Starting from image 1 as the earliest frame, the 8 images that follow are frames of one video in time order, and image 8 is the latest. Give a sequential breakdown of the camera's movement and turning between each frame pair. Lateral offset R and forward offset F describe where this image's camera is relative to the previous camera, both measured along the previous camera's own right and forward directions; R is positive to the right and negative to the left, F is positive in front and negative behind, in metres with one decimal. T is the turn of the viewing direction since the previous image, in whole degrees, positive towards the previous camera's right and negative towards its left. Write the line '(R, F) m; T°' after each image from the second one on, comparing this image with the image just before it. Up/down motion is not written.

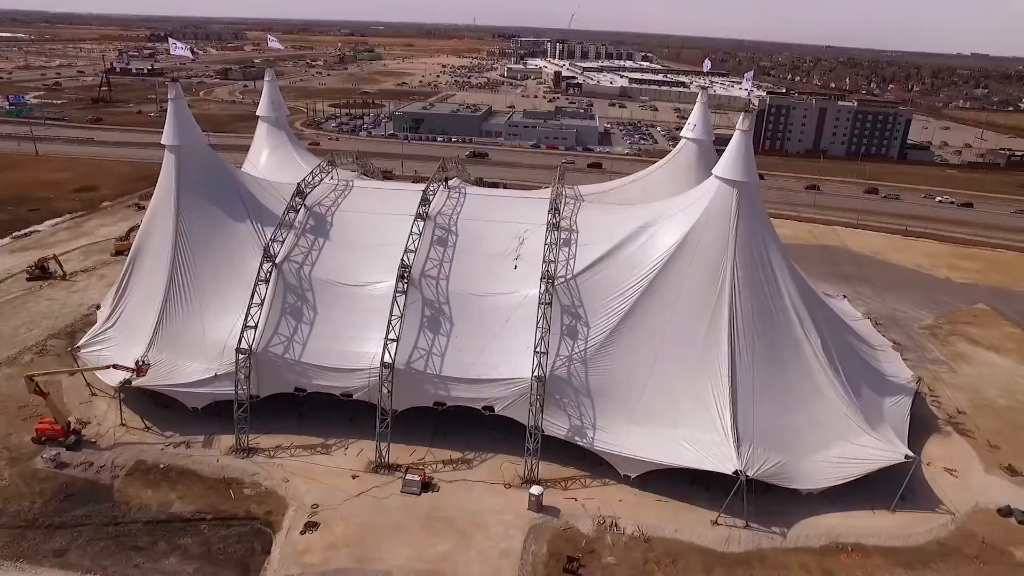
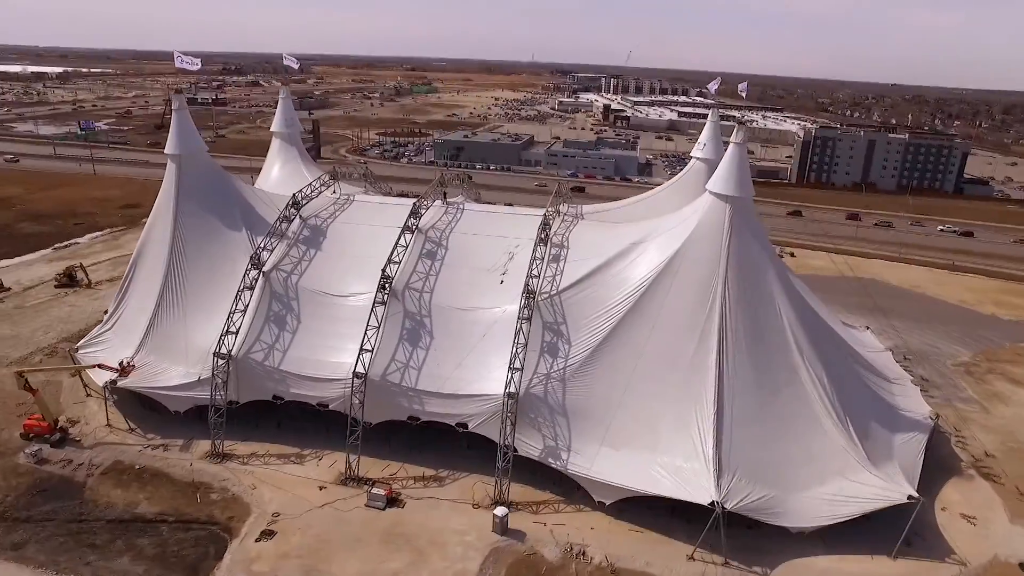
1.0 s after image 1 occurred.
(+2.4, +0.7) m; -5°
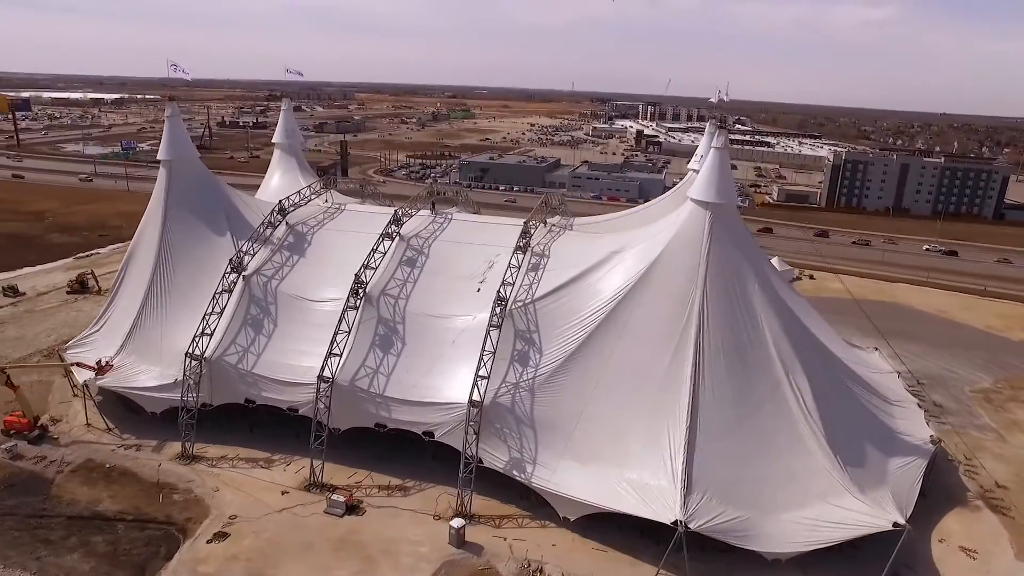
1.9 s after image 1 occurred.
(+2.1, +0.5) m; -3°
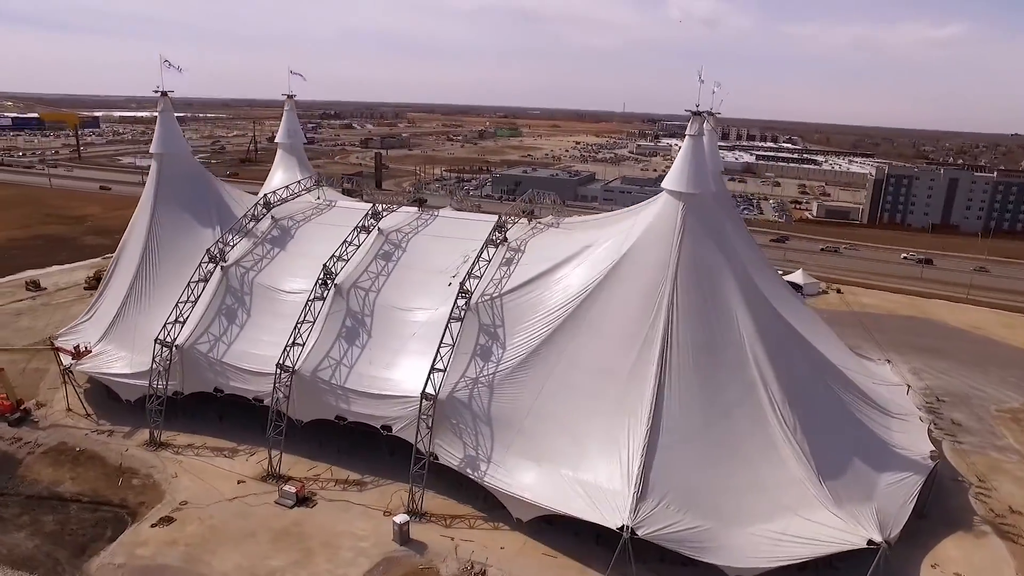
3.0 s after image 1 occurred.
(+2.6, +0.8) m; -4°
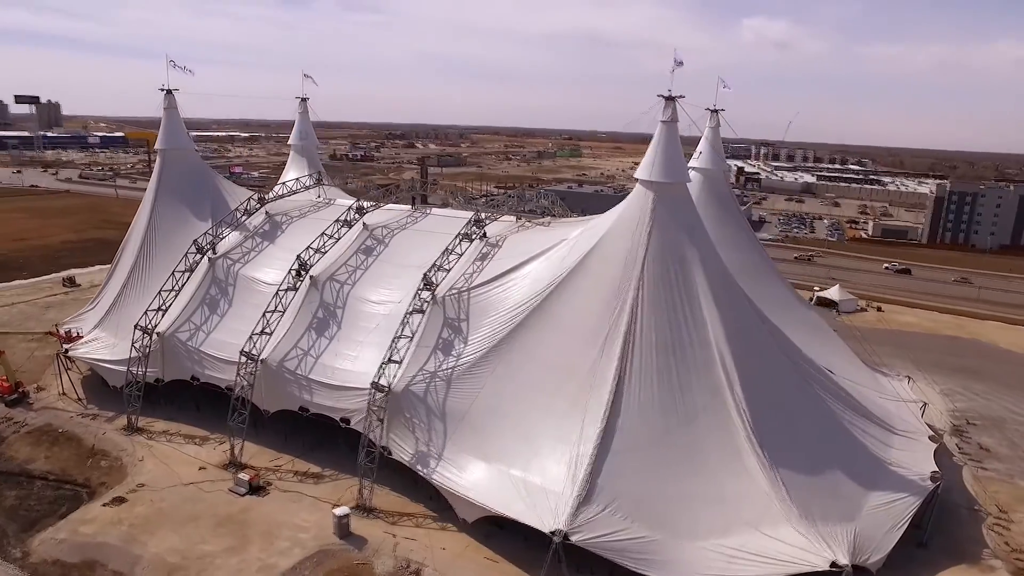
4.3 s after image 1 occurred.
(+2.9, +0.8) m; -6°
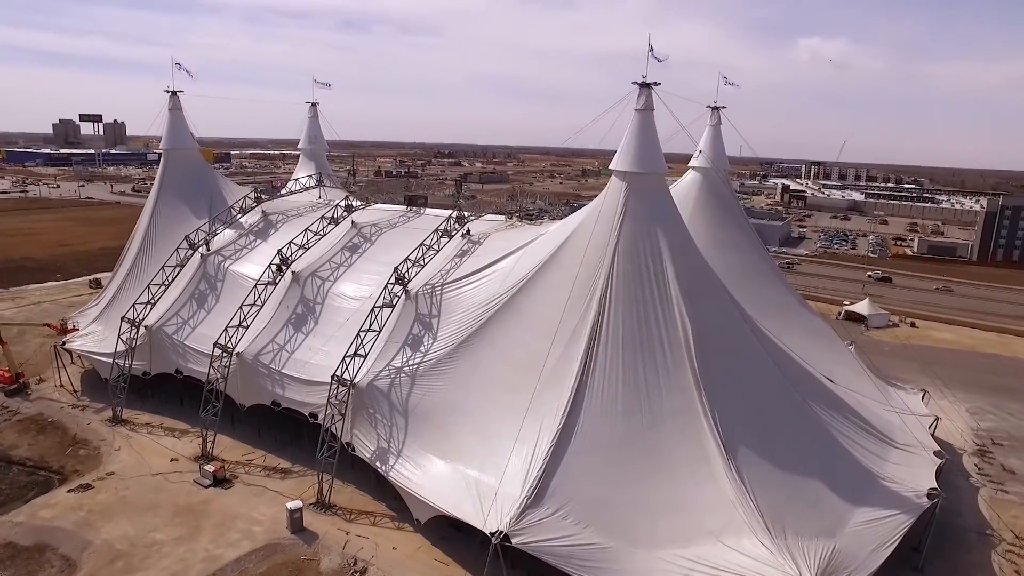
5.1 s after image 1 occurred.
(+2.2, +0.7) m; -4°
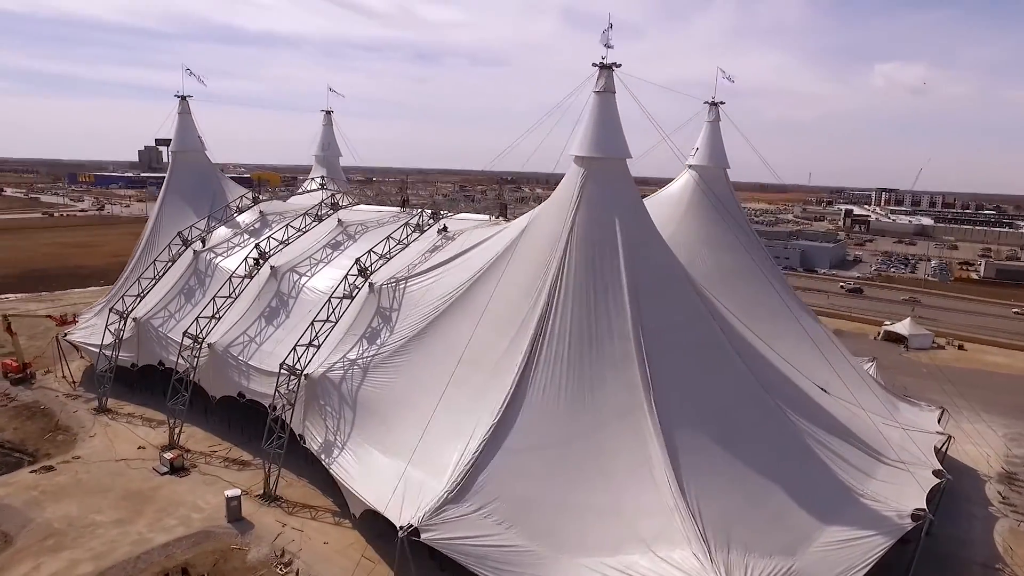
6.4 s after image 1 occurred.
(+2.9, +0.9) m; -6°
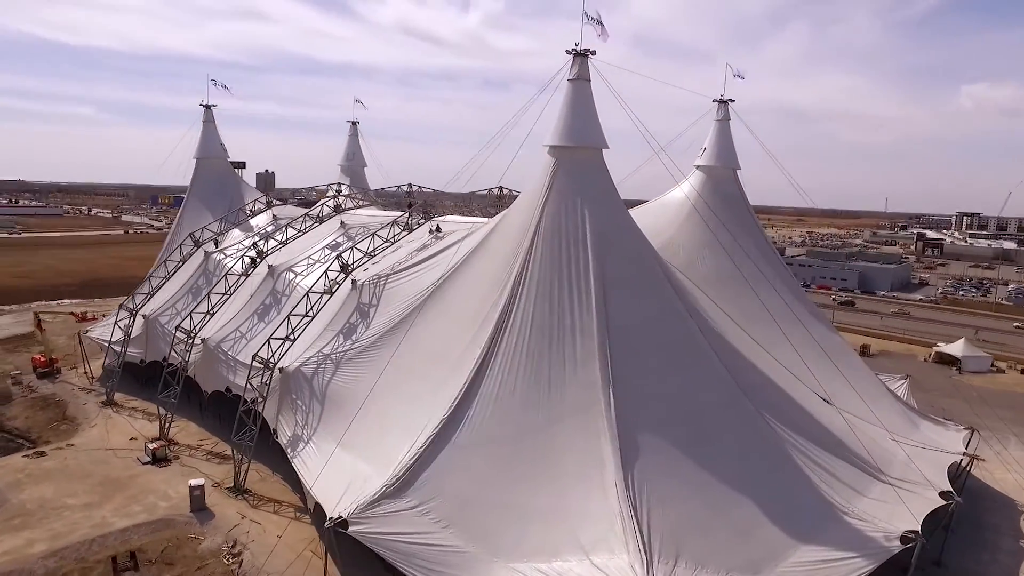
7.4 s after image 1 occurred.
(+2.4, +0.7) m; -6°
